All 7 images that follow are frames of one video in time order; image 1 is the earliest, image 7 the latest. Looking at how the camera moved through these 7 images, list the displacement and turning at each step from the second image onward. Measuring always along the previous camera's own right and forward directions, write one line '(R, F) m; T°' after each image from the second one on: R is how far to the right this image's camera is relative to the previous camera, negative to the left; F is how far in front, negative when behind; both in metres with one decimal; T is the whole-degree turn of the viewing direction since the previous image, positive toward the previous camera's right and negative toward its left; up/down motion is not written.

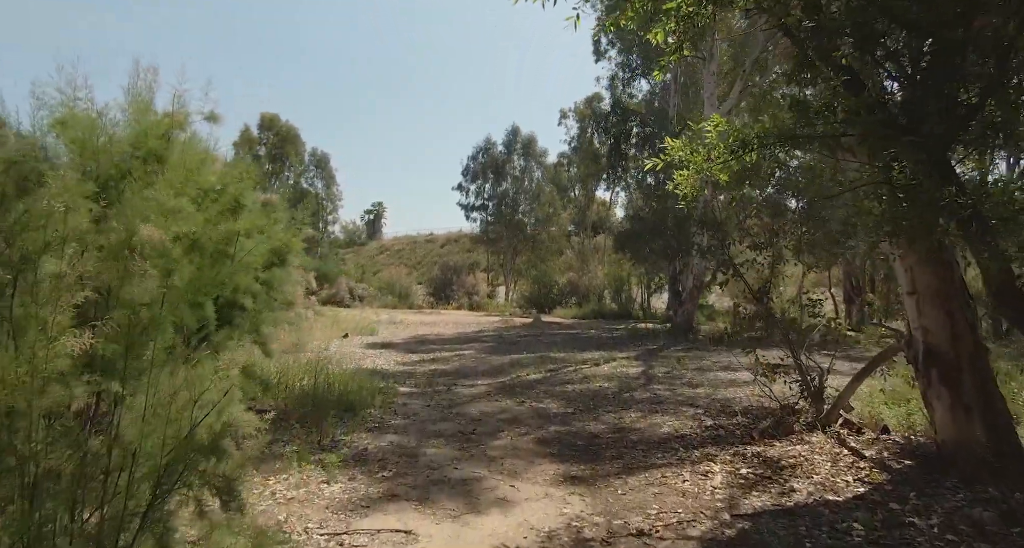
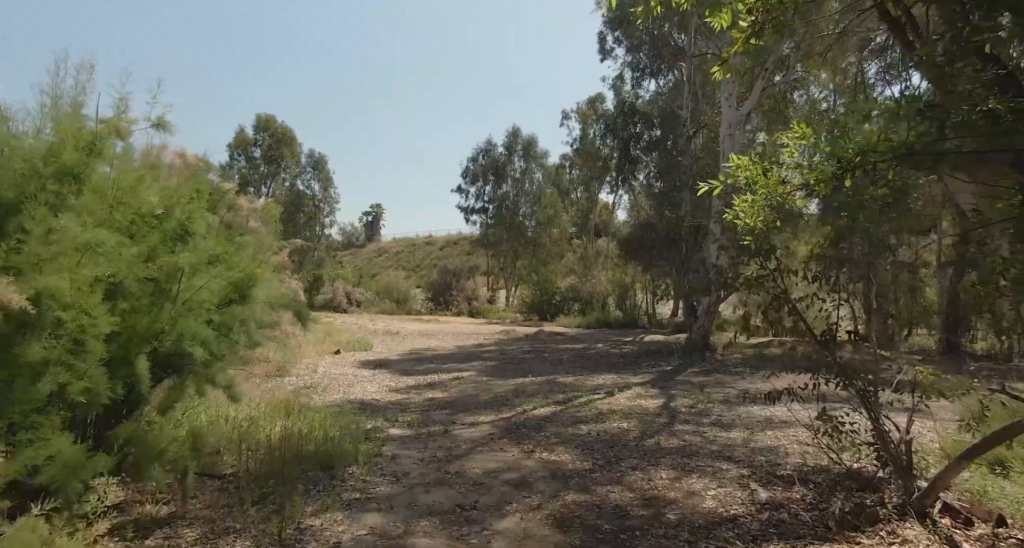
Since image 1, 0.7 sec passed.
(-0.1, +0.7) m; 0°
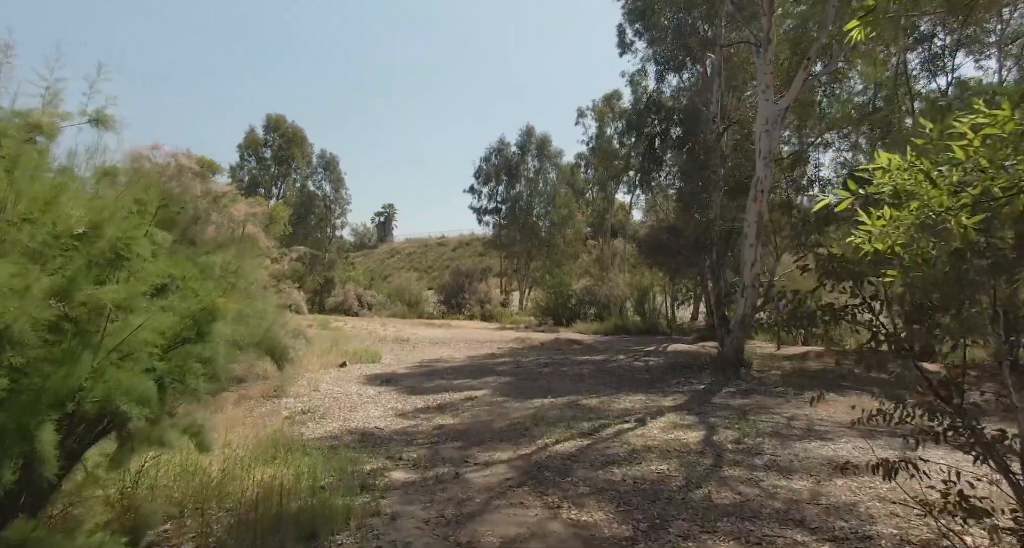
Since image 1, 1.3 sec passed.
(-0.1, +0.7) m; -1°
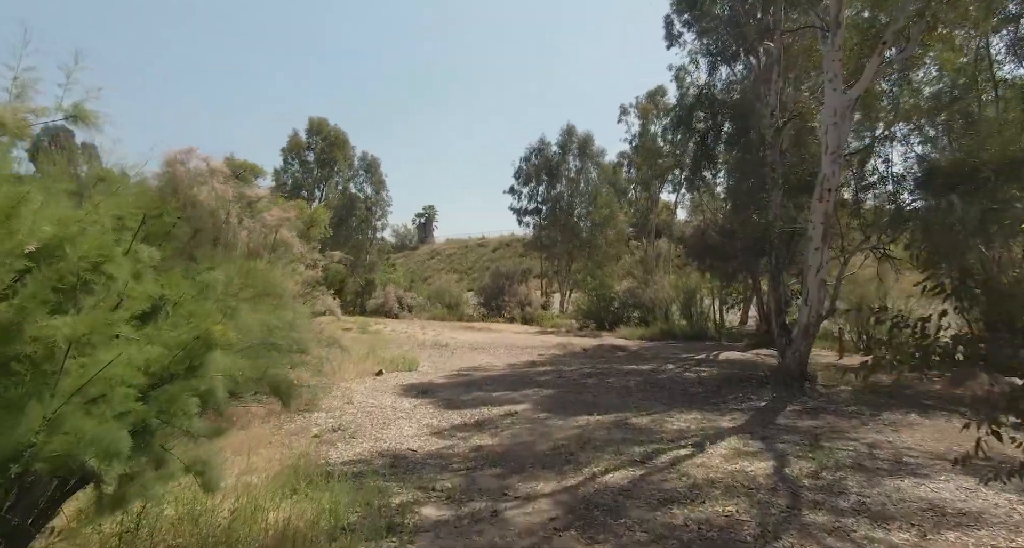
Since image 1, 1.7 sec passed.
(0.0, +0.5) m; -4°
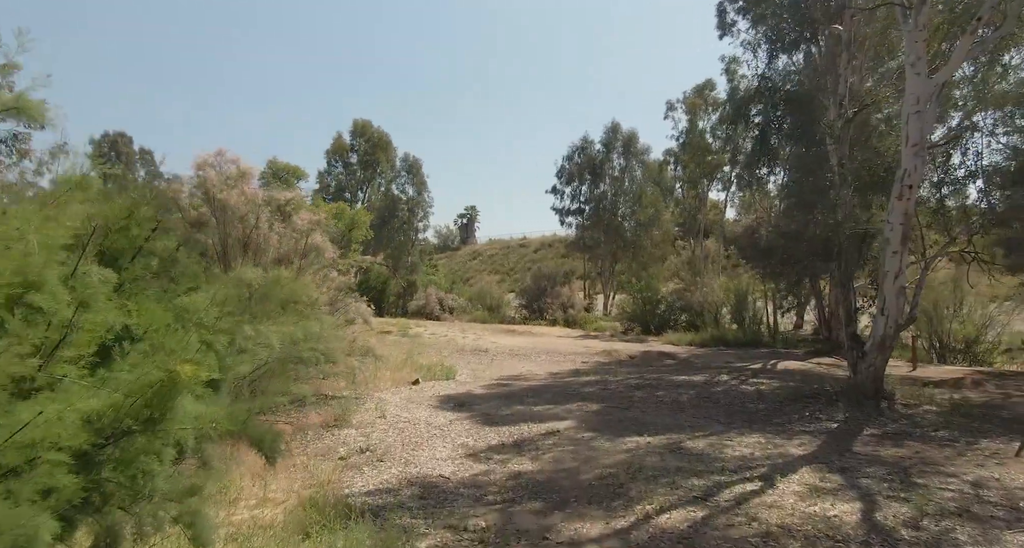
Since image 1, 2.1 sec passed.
(0.0, +0.5) m; -4°
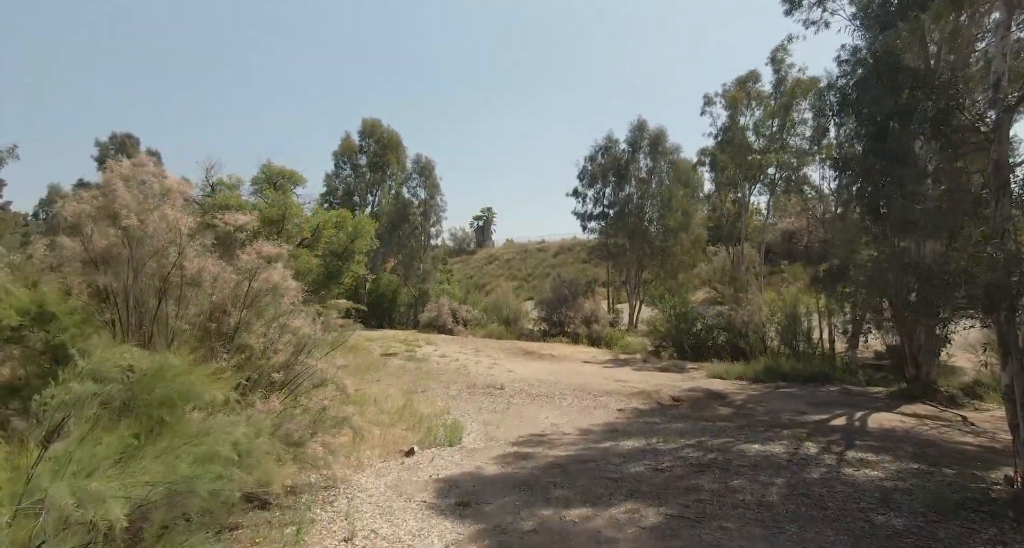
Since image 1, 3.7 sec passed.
(-0.1, +2.3) m; -2°
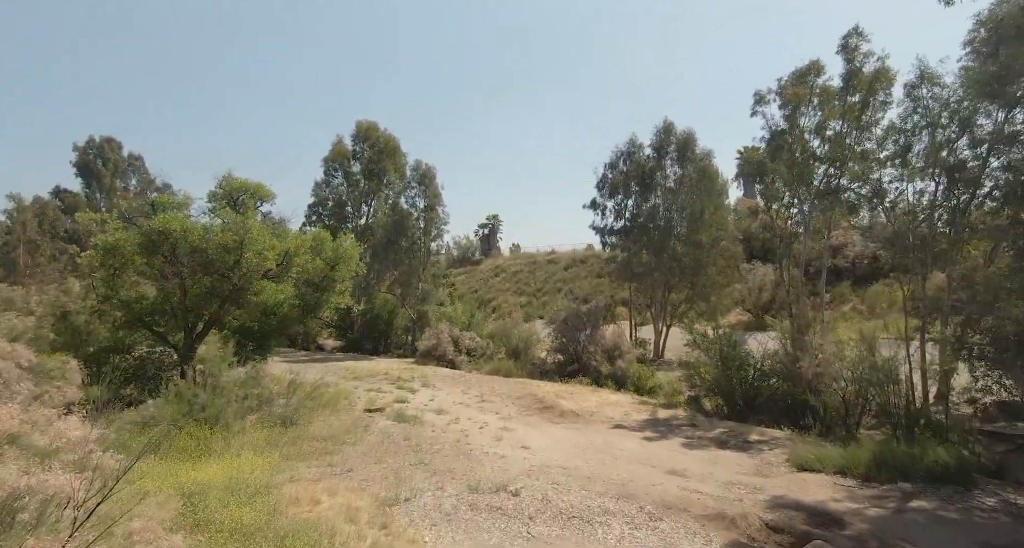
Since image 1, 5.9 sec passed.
(-0.2, +3.8) m; -1°
